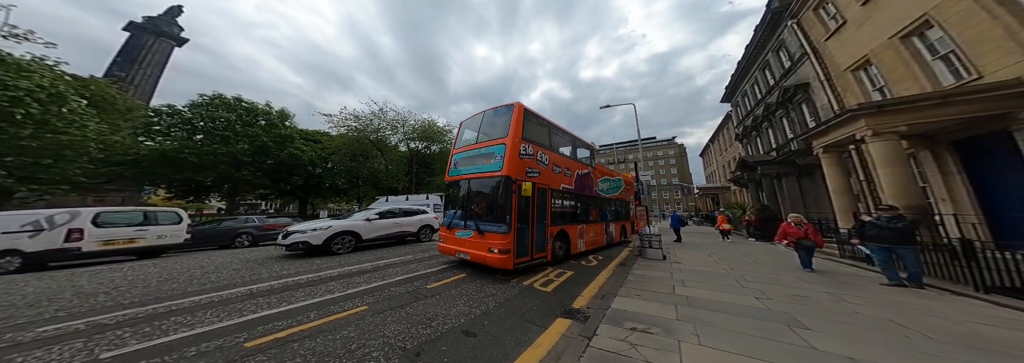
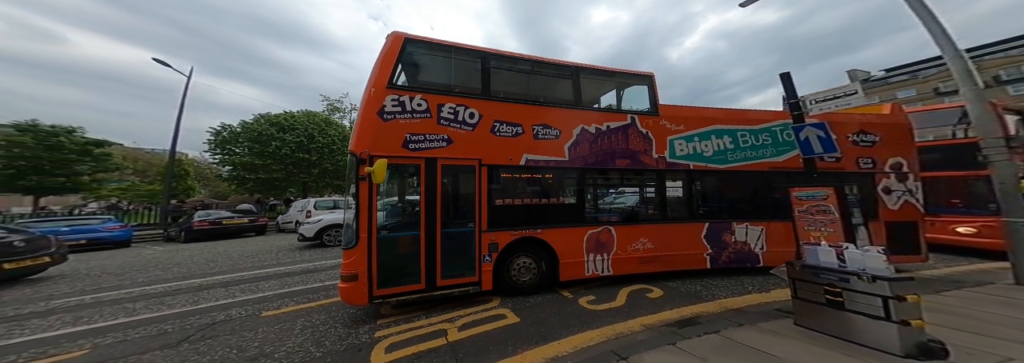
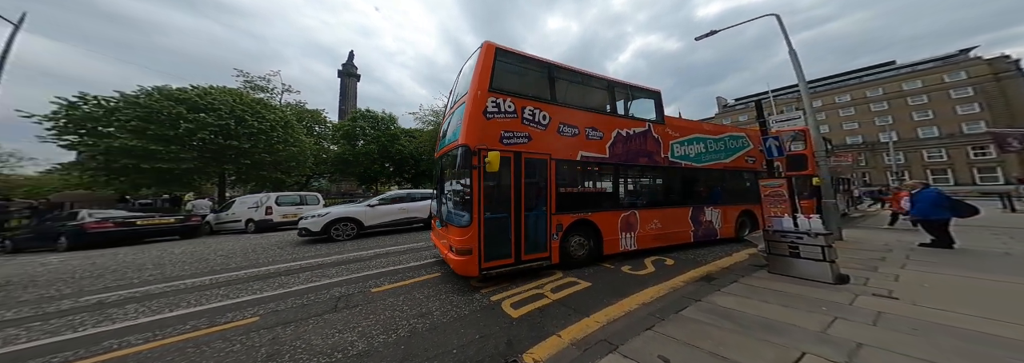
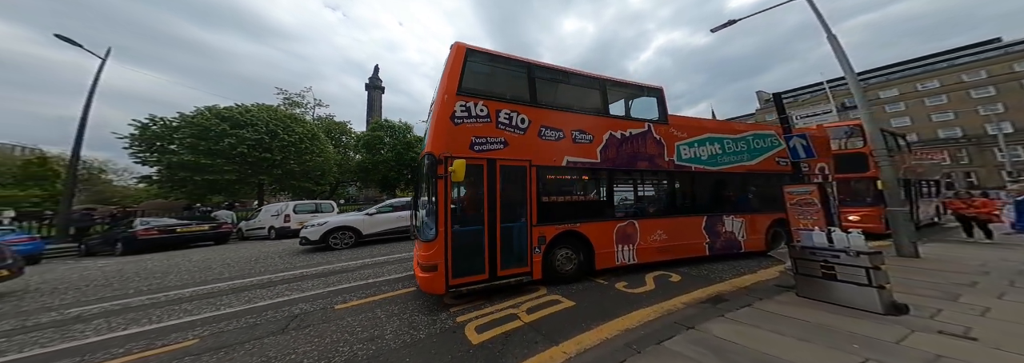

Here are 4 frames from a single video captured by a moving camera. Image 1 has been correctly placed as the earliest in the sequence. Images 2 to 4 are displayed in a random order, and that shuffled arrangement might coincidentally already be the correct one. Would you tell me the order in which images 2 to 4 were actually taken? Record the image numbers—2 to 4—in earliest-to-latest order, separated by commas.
3, 4, 2
